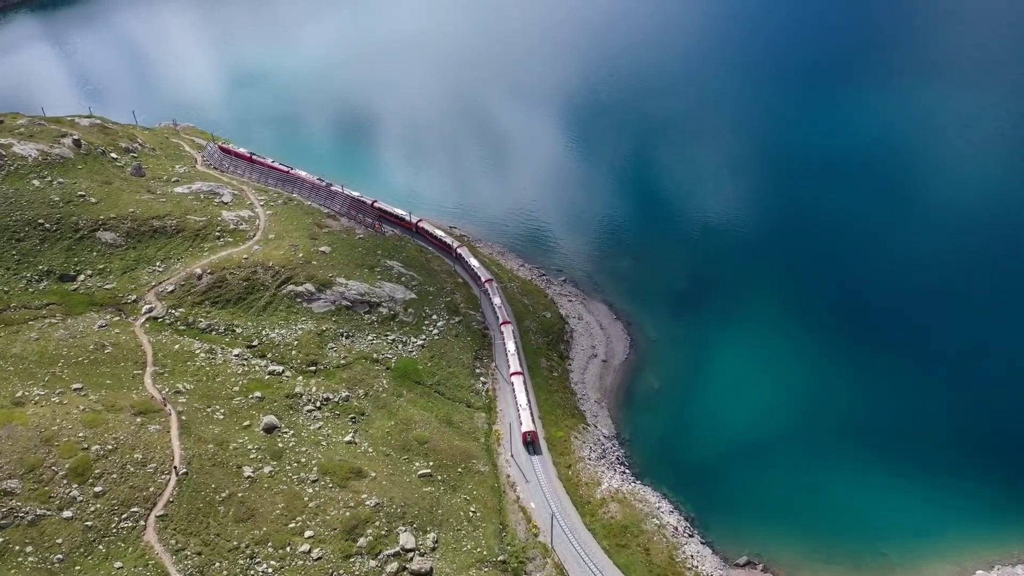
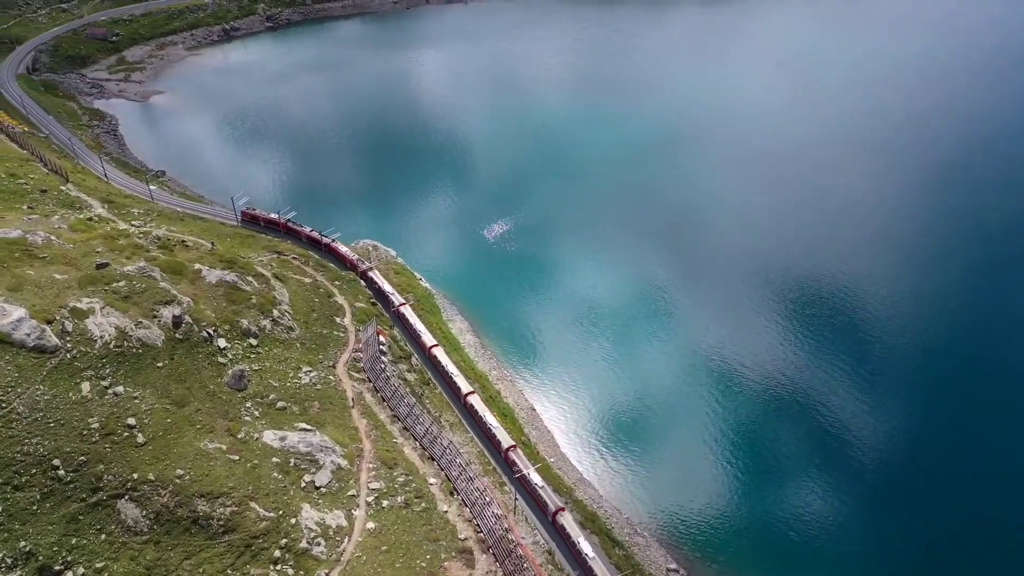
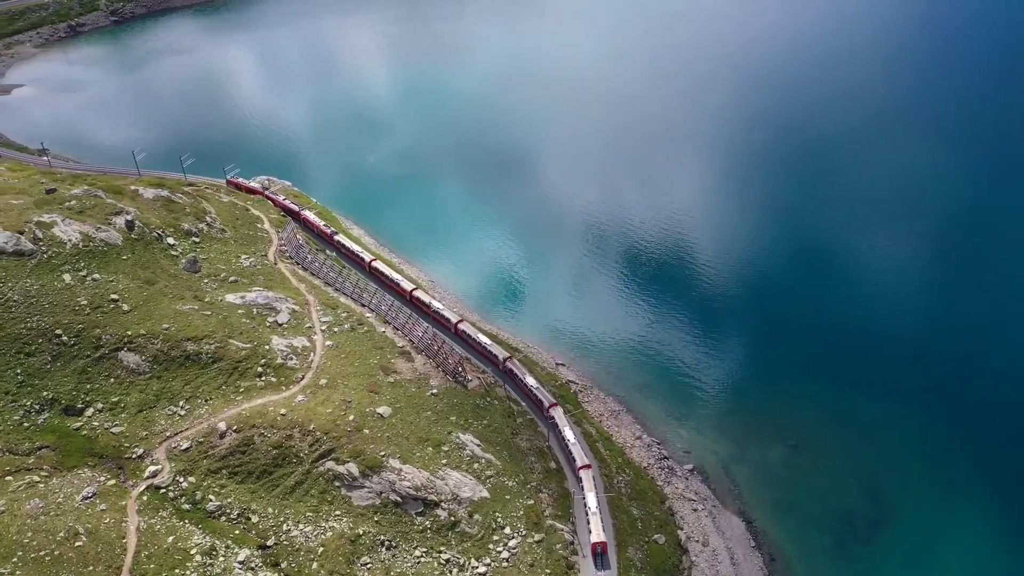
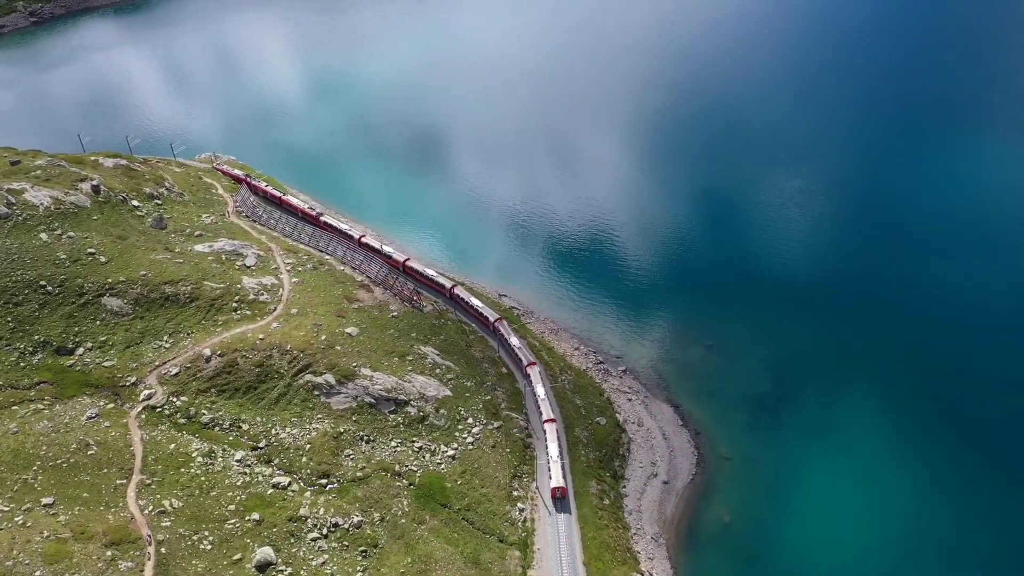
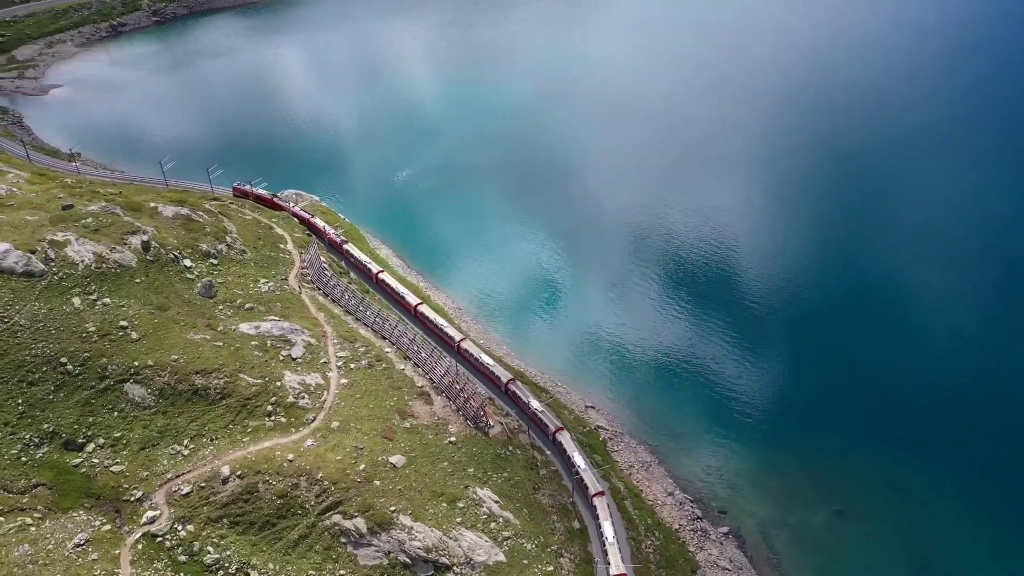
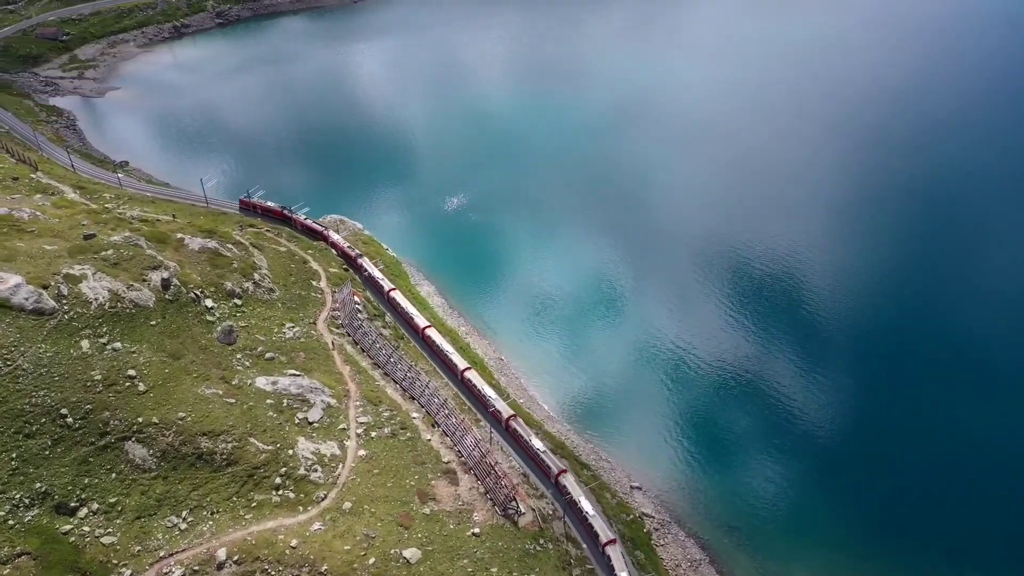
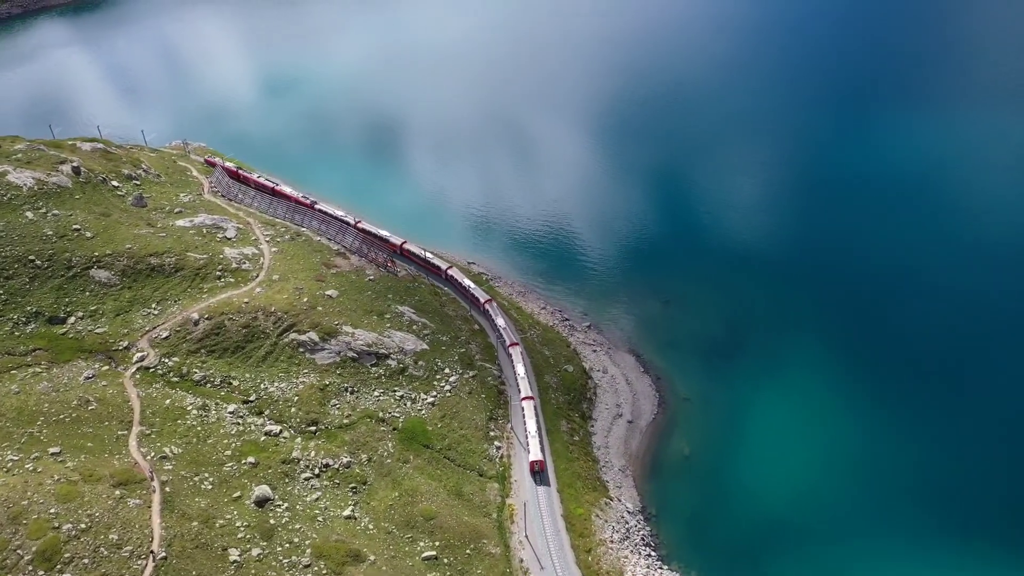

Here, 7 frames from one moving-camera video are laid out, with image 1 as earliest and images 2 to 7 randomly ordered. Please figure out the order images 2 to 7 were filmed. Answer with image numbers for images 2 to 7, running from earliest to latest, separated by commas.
7, 4, 3, 5, 6, 2
